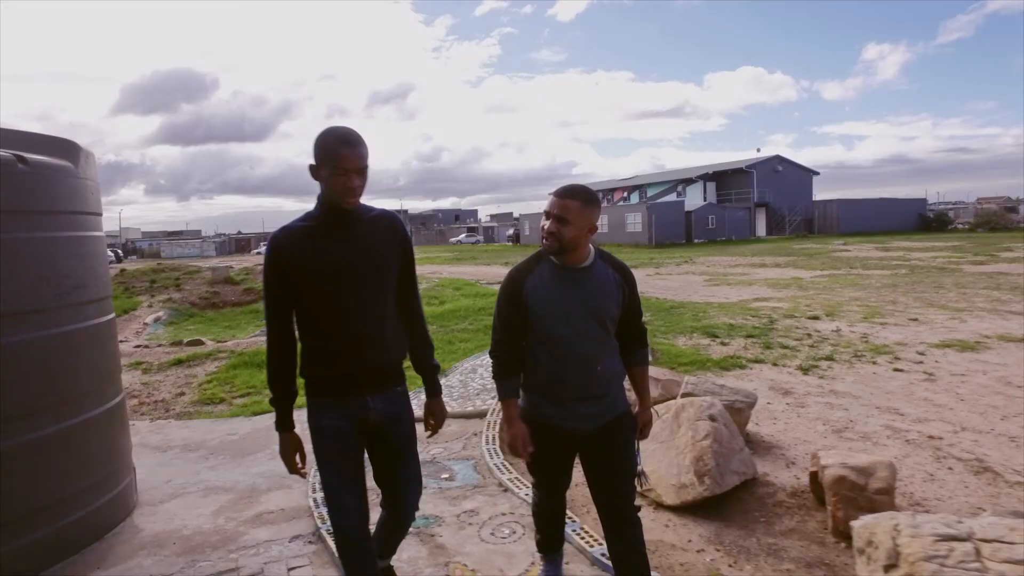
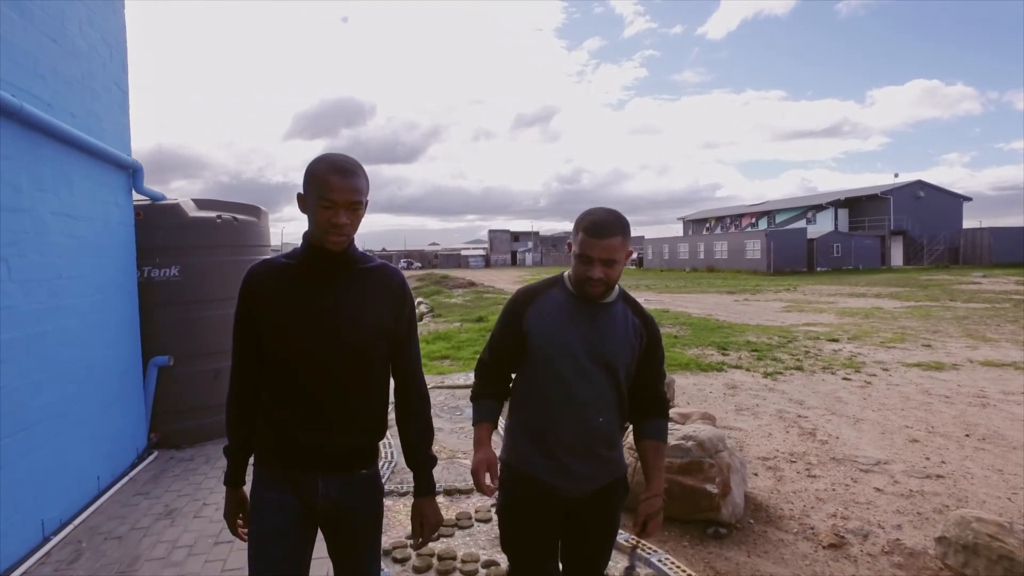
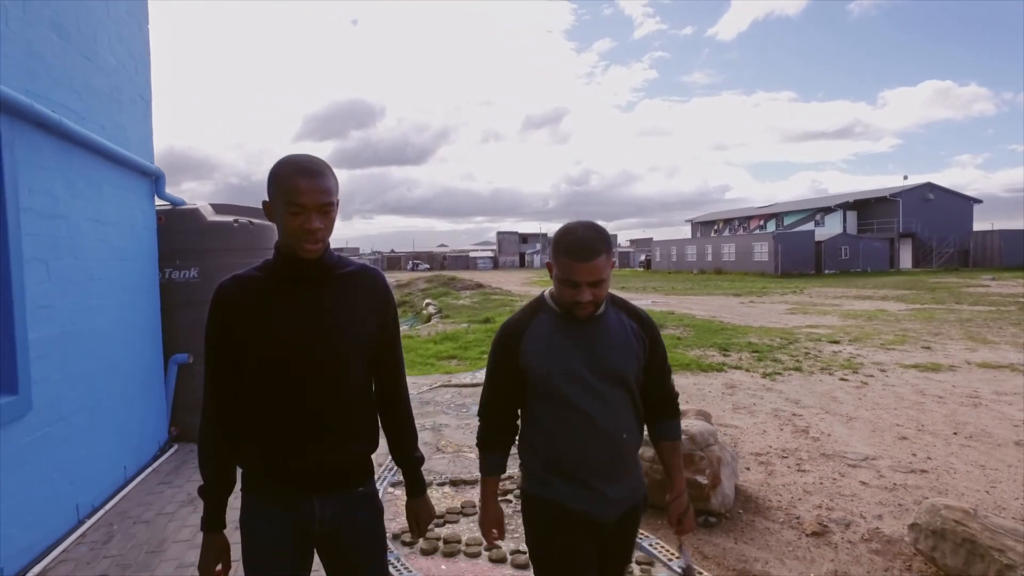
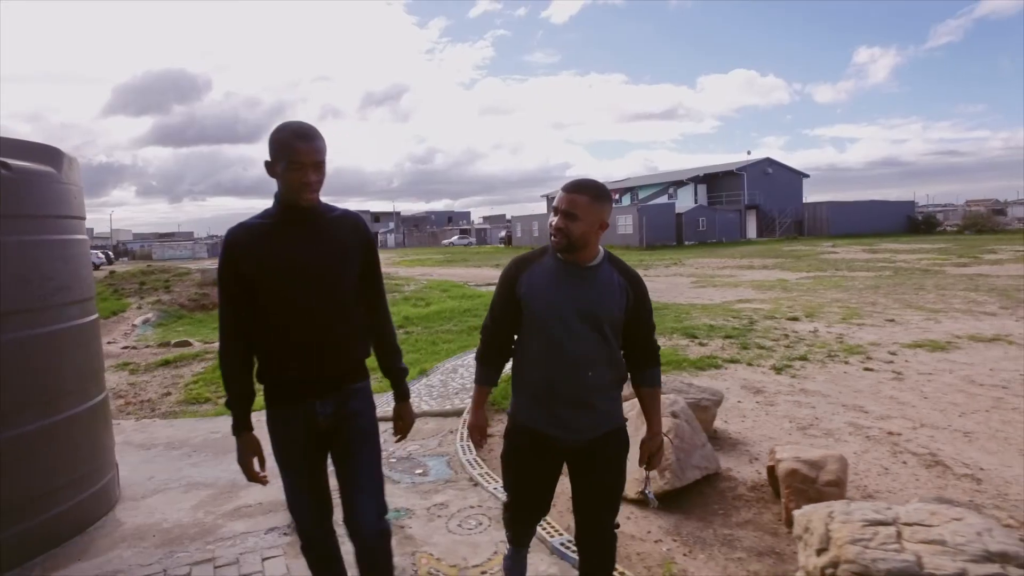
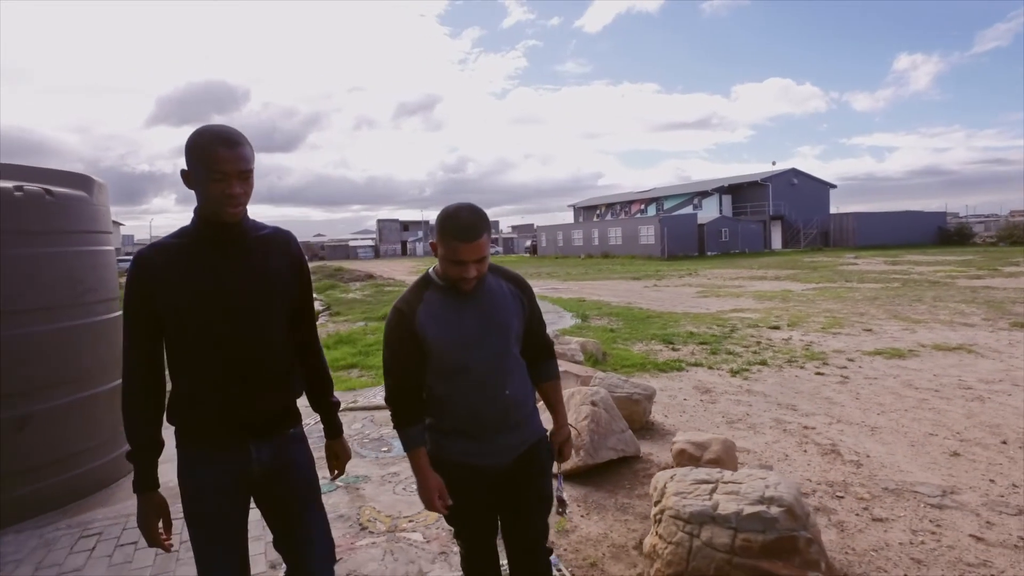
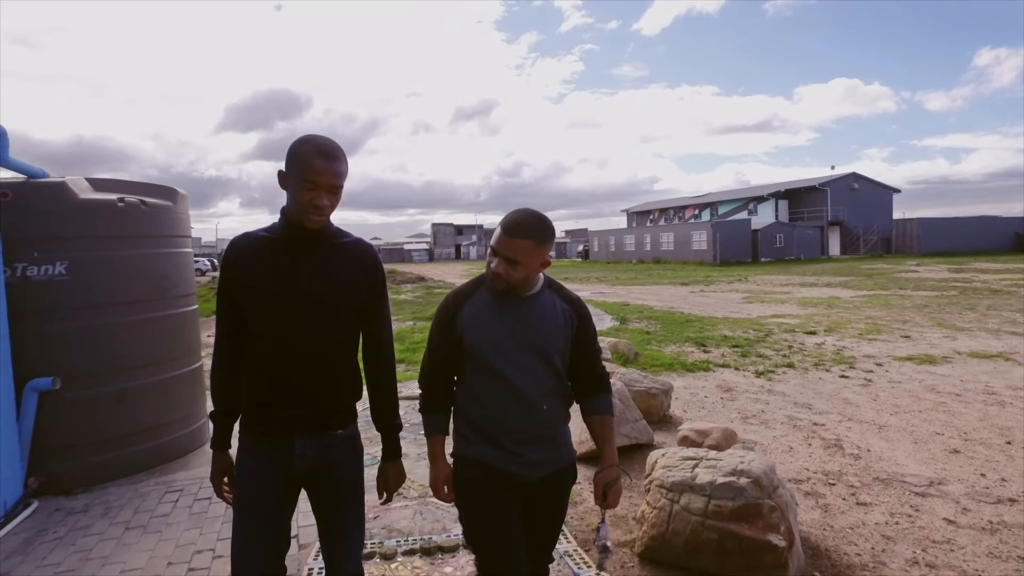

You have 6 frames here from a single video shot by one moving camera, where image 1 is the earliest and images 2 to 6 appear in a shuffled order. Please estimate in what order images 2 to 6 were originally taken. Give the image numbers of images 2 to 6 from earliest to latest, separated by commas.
4, 5, 6, 2, 3
